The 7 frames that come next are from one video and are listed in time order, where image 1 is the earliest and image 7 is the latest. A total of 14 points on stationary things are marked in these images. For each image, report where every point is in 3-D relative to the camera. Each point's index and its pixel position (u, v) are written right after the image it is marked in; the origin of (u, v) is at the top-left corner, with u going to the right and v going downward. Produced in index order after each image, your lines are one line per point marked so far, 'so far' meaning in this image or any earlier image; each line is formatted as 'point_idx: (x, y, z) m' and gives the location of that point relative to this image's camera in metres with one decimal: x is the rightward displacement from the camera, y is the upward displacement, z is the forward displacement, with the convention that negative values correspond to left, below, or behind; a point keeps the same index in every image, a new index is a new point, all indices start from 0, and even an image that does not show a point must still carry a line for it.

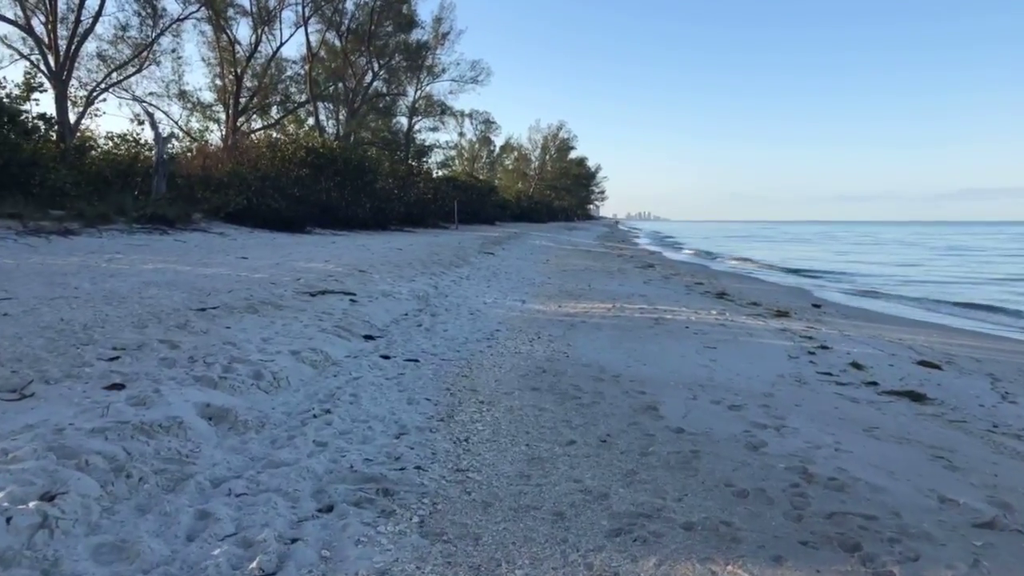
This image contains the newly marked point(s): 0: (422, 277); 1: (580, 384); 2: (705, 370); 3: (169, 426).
0: (-1.6, +0.2, +14.0) m
1: (+0.6, -0.8, +6.7) m
2: (+1.9, -0.8, +7.7) m
3: (-1.9, -0.8, +4.2) m
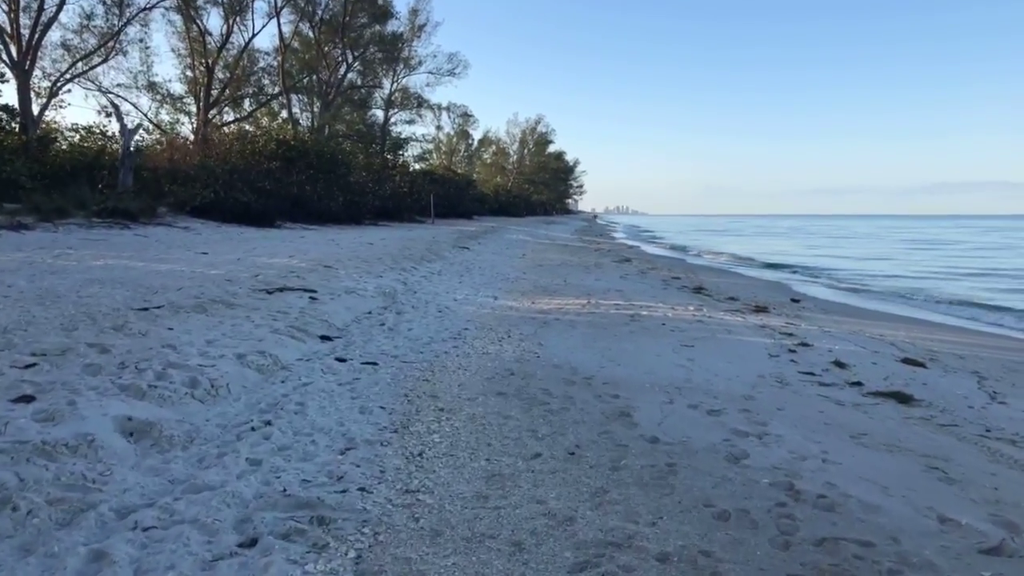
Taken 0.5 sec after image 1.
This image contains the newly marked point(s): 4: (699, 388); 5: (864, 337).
0: (-2.1, +0.3, +13.5) m
1: (+0.3, -0.8, +6.3) m
2: (+1.6, -0.8, +7.3) m
3: (-2.1, -0.8, +3.7) m
4: (+1.6, -0.8, +6.6) m
5: (+4.8, -0.7, +10.8) m
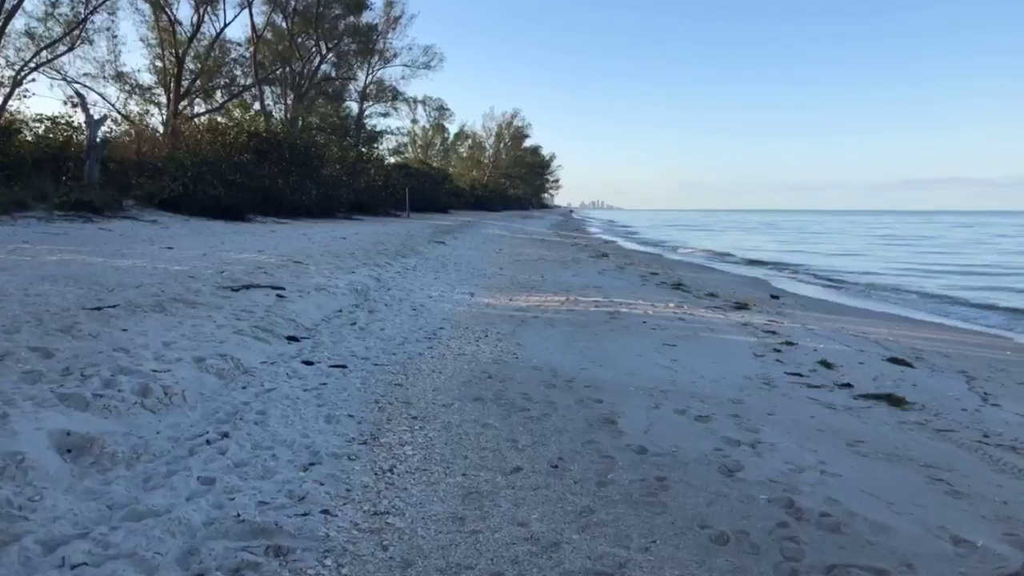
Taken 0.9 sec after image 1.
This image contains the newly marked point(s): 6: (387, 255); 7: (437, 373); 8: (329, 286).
0: (-2.5, +0.3, +13.1) m
1: (+0.1, -0.8, +5.9) m
2: (+1.4, -0.8, +7.0) m
3: (-2.2, -0.8, +3.4) m
4: (+1.4, -0.8, +6.3) m
5: (+4.5, -0.6, +10.6) m
6: (-2.6, +0.7, +16.2) m
7: (-0.6, -0.7, +6.4) m
8: (-2.4, 0.0, +10.3) m
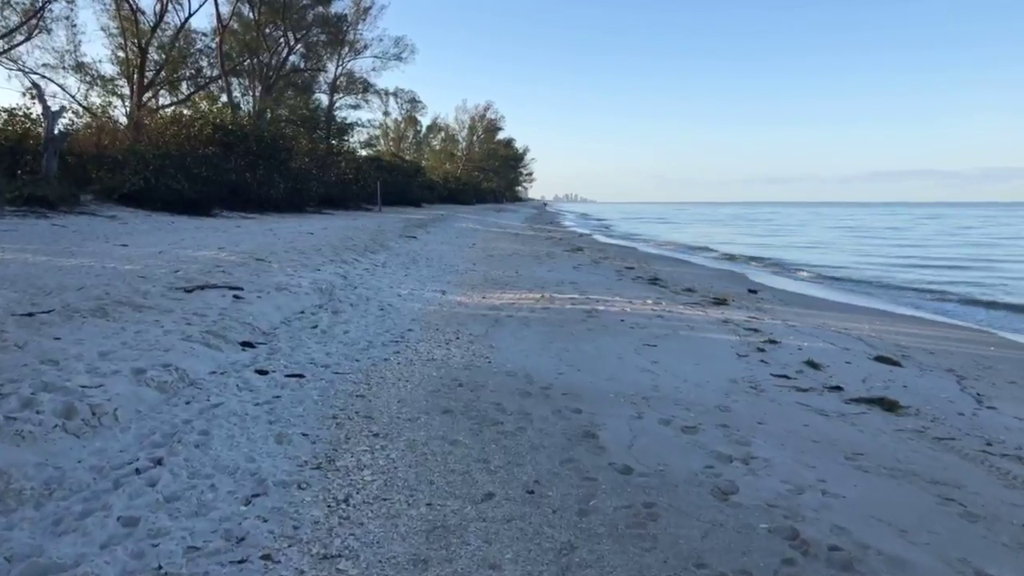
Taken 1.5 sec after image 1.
0: (-2.9, +0.3, +12.5) m
1: (-0.1, -0.8, +5.5) m
2: (+1.1, -0.7, +6.6) m
3: (-2.3, -0.8, +2.8) m
4: (+1.2, -0.8, +5.9) m
5: (+4.2, -0.6, +10.3) m
6: (-3.1, +0.7, +15.7) m
7: (-0.8, -0.7, +5.9) m
8: (-2.8, 0.0, +9.8) m
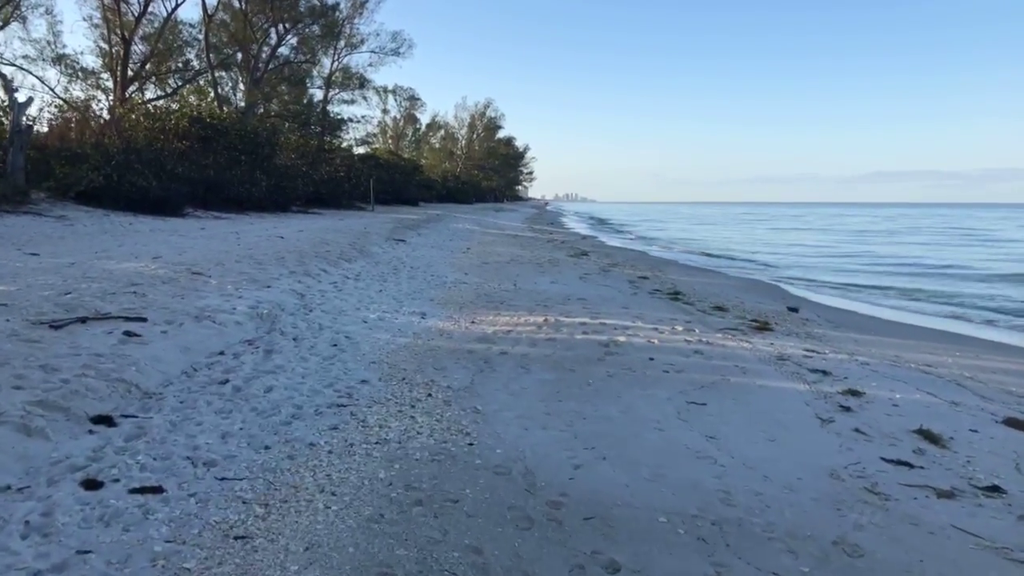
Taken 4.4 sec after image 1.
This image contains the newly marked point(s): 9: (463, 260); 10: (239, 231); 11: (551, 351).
0: (-3.0, +0.1, +10.3) m
1: (-0.1, -1.1, +3.3) m
2: (+1.1, -1.0, +4.3) m
3: (-2.3, -1.1, +0.6) m
4: (+1.1, -1.1, +3.7) m
5: (+4.1, -0.9, +8.0) m
6: (-3.2, +0.5, +13.4) m
7: (-0.9, -1.0, +3.7) m
8: (-2.8, -0.2, +7.5) m
9: (-1.1, +0.6, +17.5) m
10: (-6.3, +1.3, +18.0) m
11: (+0.4, -0.6, +7.6) m
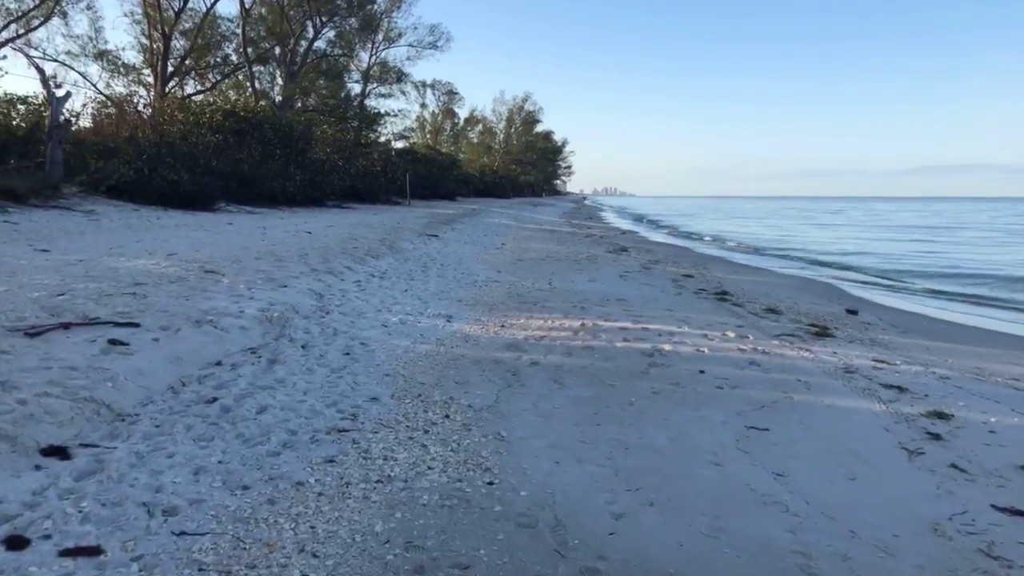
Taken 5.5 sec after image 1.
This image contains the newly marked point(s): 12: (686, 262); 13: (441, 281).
0: (-2.5, +0.1, +9.6) m
1: (0.0, -1.1, +2.5) m
2: (+1.2, -1.1, +3.5) m
3: (-2.4, -1.1, -0.1) m
4: (+1.2, -1.2, +2.8) m
5: (+4.4, -0.9, +7.0) m
6: (-2.6, +0.5, +12.8) m
7: (-0.8, -1.0, +3.0) m
8: (-2.5, -0.2, +6.9) m
9: (-0.3, +0.7, +16.8) m
10: (-5.5, +1.4, +17.5) m
11: (+0.7, -0.6, +6.8) m
12: (+4.3, +0.6, +19.4) m
13: (-1.1, +0.1, +11.8) m
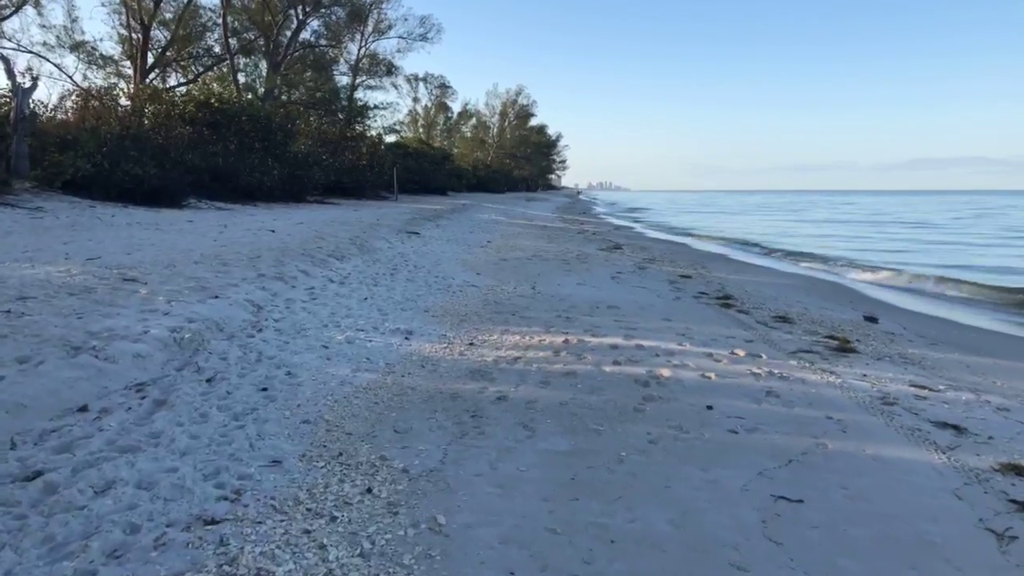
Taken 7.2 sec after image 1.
0: (-2.8, 0.0, +8.3) m
1: (-0.3, -1.3, +1.2) m
2: (+1.0, -1.2, +2.2) m
3: (-2.6, -1.3, -1.4) m
4: (+1.0, -1.3, +1.5) m
5: (+4.2, -1.0, +5.8) m
6: (-2.9, +0.4, +11.4) m
7: (-1.0, -1.2, +1.6) m
8: (-2.8, -0.4, +5.6) m
9: (-0.7, +0.6, +15.5) m
10: (-5.8, +1.3, +16.1) m
11: (+0.4, -0.7, +5.4) m
12: (+4.0, +0.6, +18.1) m
13: (-1.4, 0.0, +10.4) m
